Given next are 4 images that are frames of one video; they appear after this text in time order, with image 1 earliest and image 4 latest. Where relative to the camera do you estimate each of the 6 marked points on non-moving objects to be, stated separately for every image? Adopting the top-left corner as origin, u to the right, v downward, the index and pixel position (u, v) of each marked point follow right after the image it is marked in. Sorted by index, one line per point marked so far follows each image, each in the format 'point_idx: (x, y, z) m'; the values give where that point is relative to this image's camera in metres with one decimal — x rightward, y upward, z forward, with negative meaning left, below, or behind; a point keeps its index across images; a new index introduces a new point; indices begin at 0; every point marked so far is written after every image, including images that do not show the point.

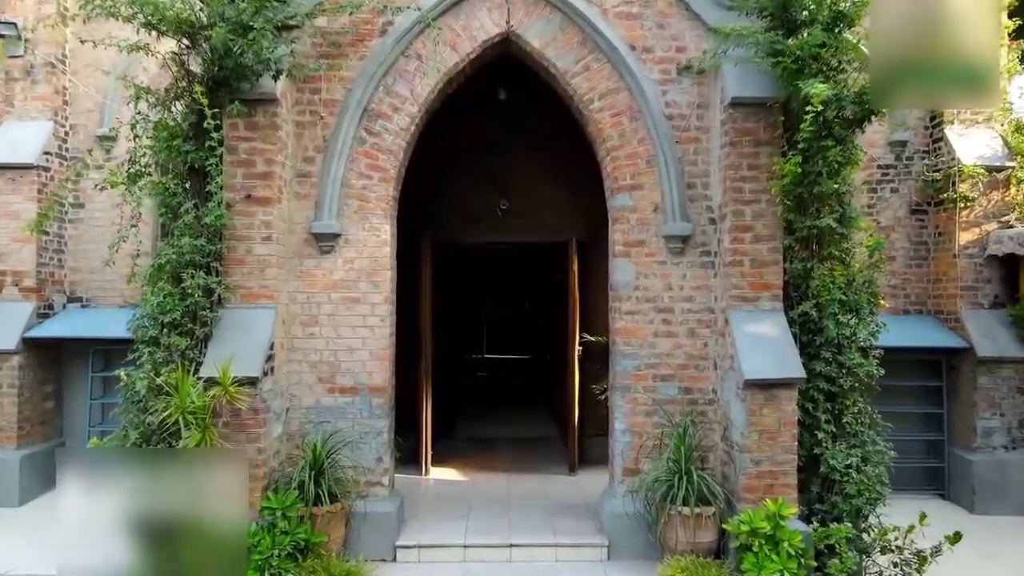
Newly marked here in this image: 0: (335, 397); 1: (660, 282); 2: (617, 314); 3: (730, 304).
0: (-1.1, -0.7, +4.4) m
1: (+0.9, 0.0, +4.5) m
2: (+0.7, -0.2, +4.5) m
3: (+1.3, -0.1, +4.2) m
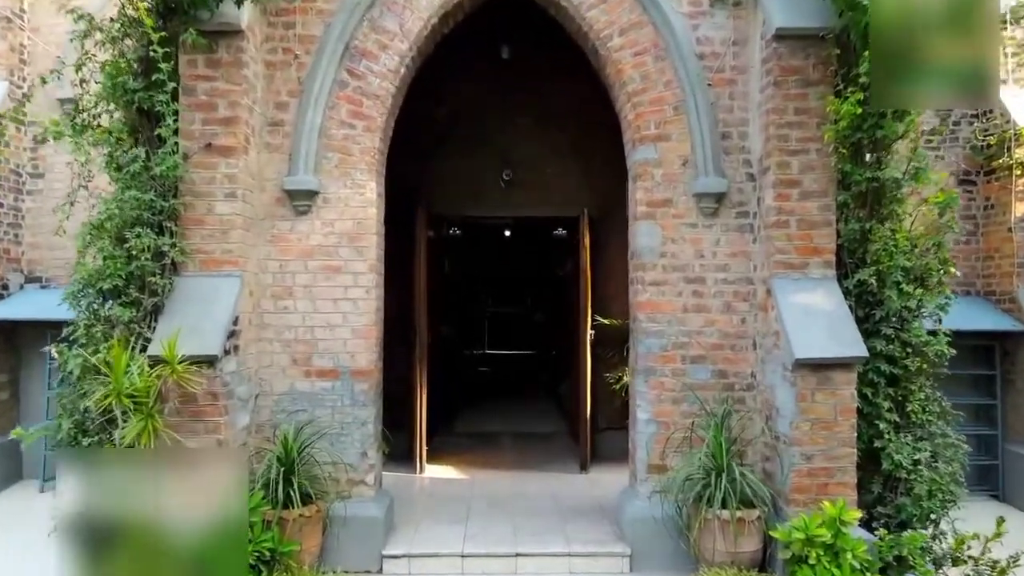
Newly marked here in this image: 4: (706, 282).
0: (-1.1, -0.5, +3.8) m
1: (+1.0, +0.2, +3.8) m
2: (+0.7, 0.0, +3.9) m
3: (+1.3, +0.1, +3.6) m
4: (+1.0, 0.0, +3.8) m
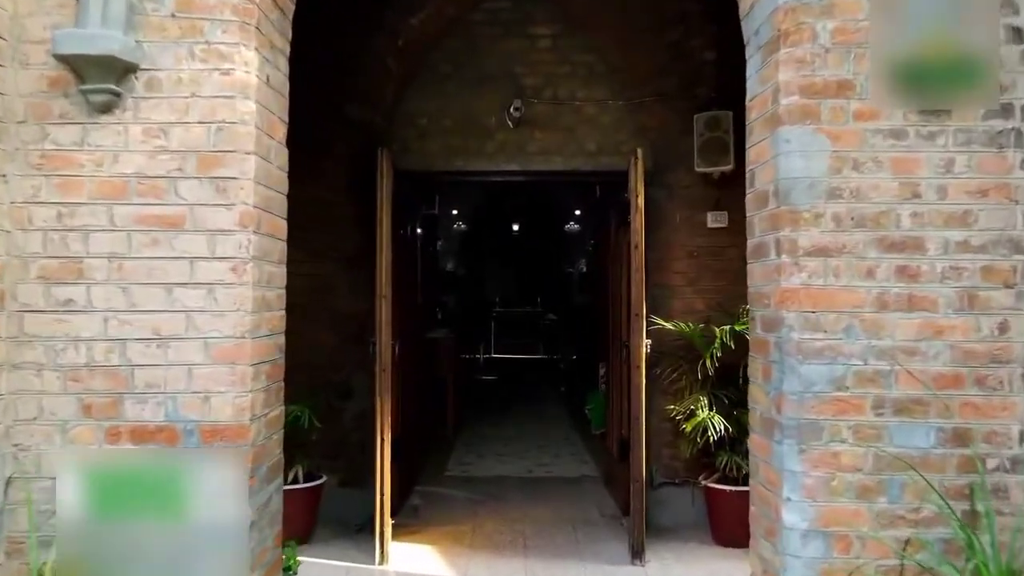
0: (-1.0, -0.4, +1.9) m
1: (+1.0, +0.3, +1.9) m
2: (+0.7, +0.1, +1.9) m
3: (+1.4, +0.1, +1.6) m
4: (+1.1, +0.1, +1.9) m
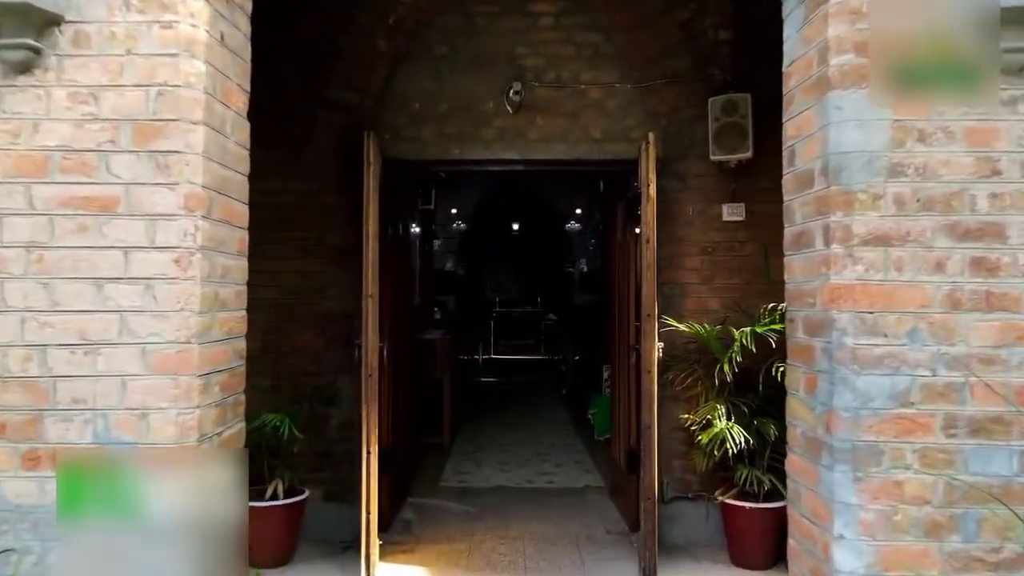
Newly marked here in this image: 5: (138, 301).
0: (-1.0, -0.4, +1.6) m
1: (+1.0, +0.3, +1.6) m
2: (+0.7, +0.1, +1.6) m
3: (+1.4, +0.2, +1.3) m
4: (+1.1, +0.1, +1.6) m
5: (-0.8, 0.0, +1.6) m
